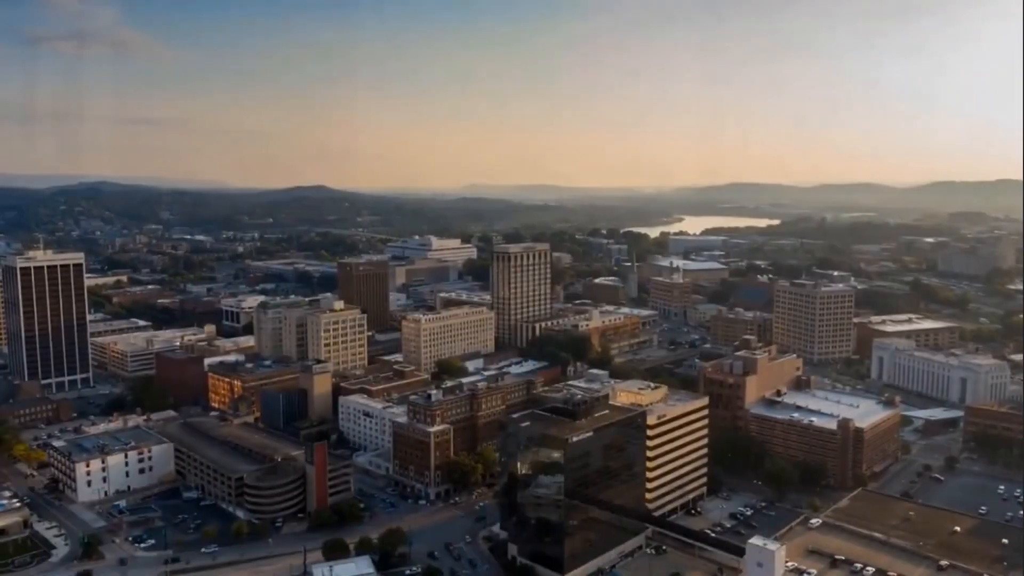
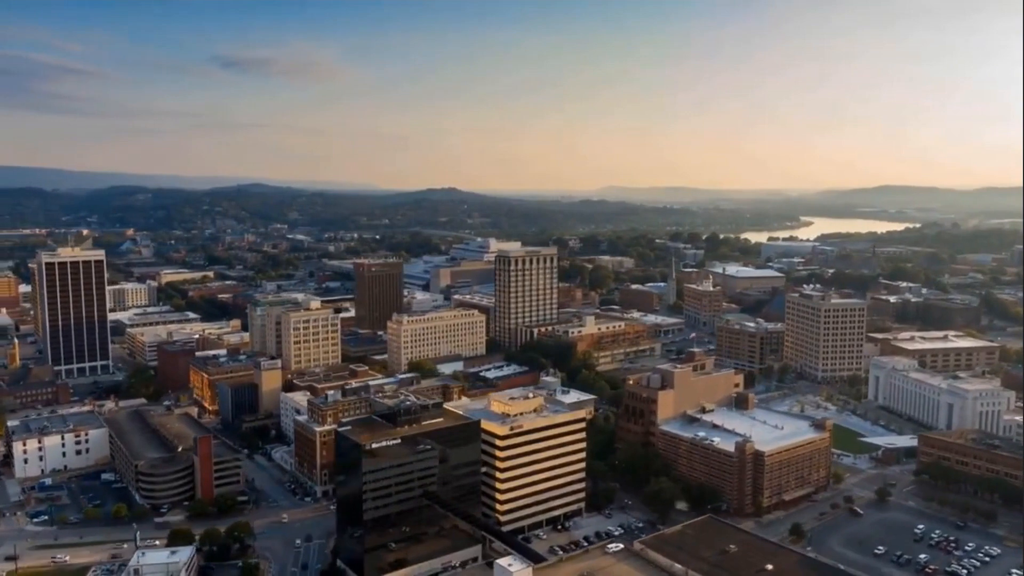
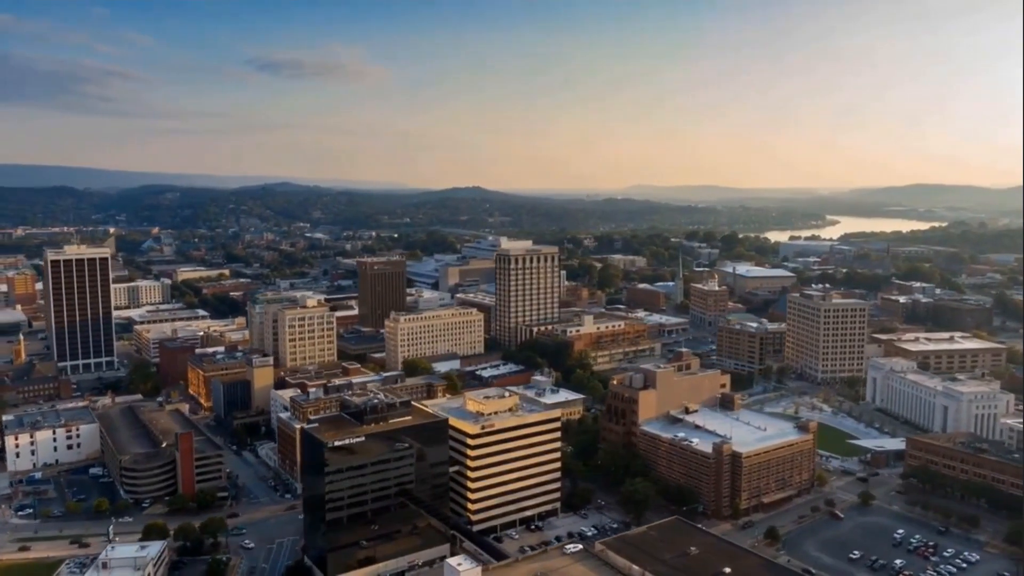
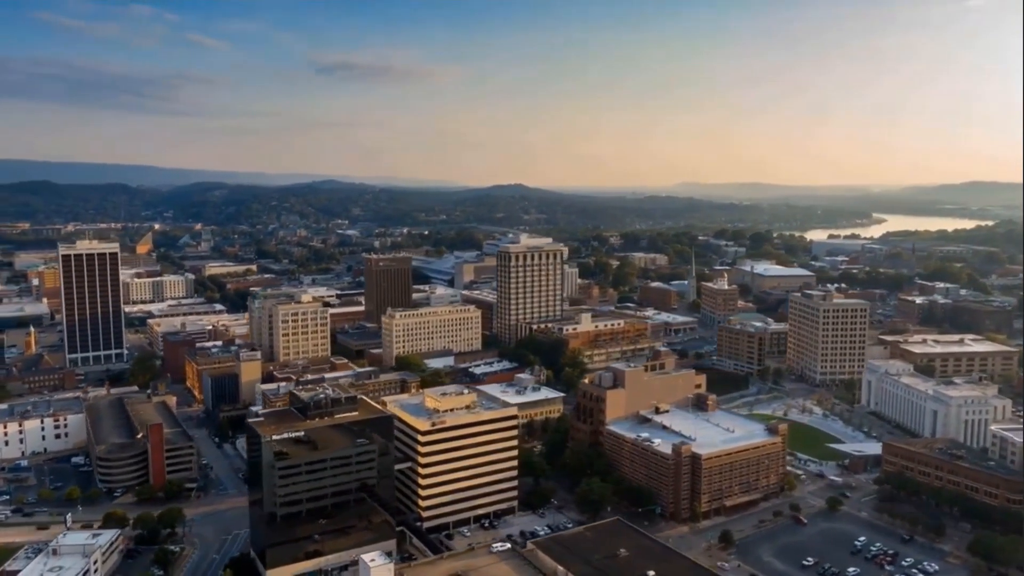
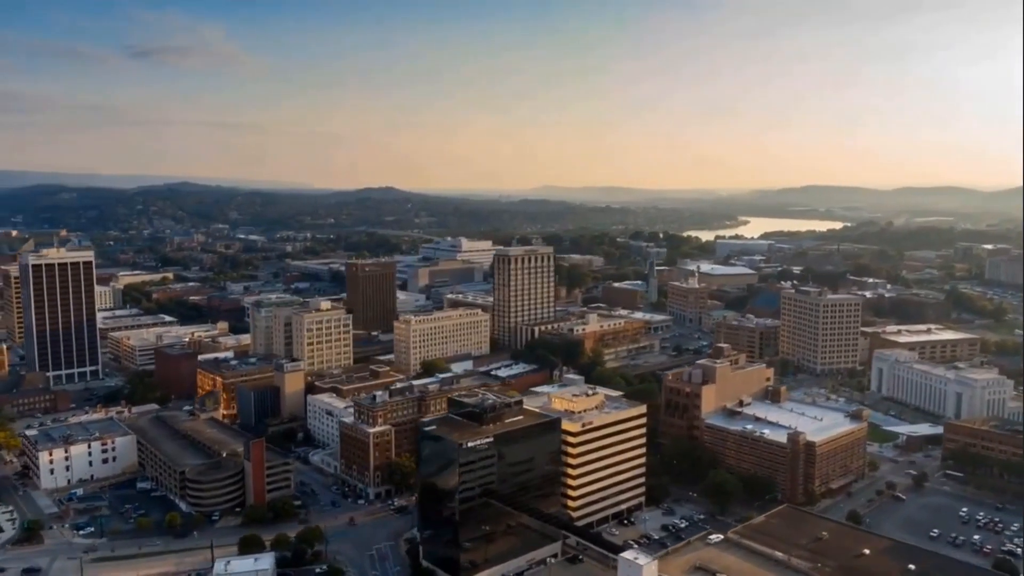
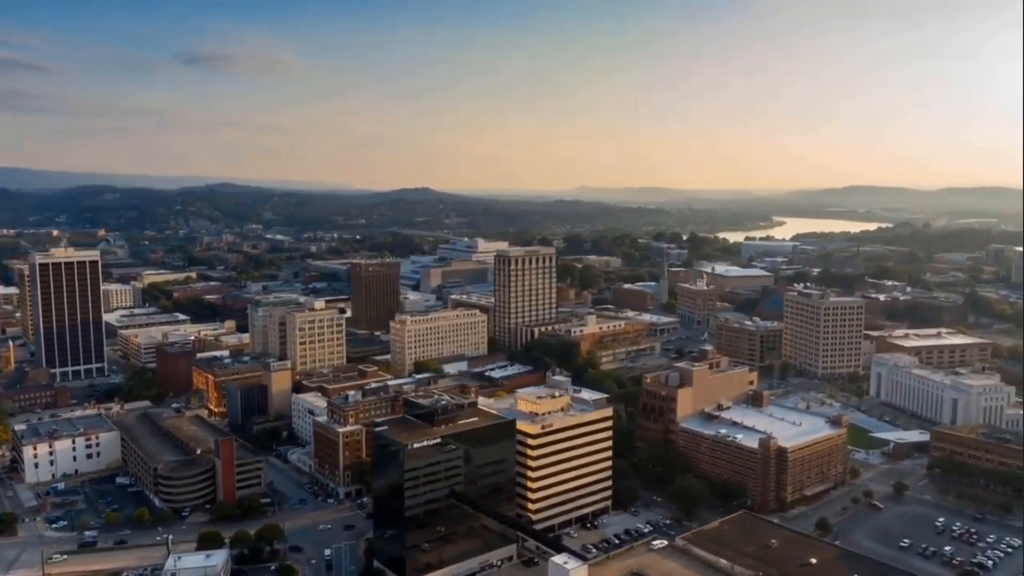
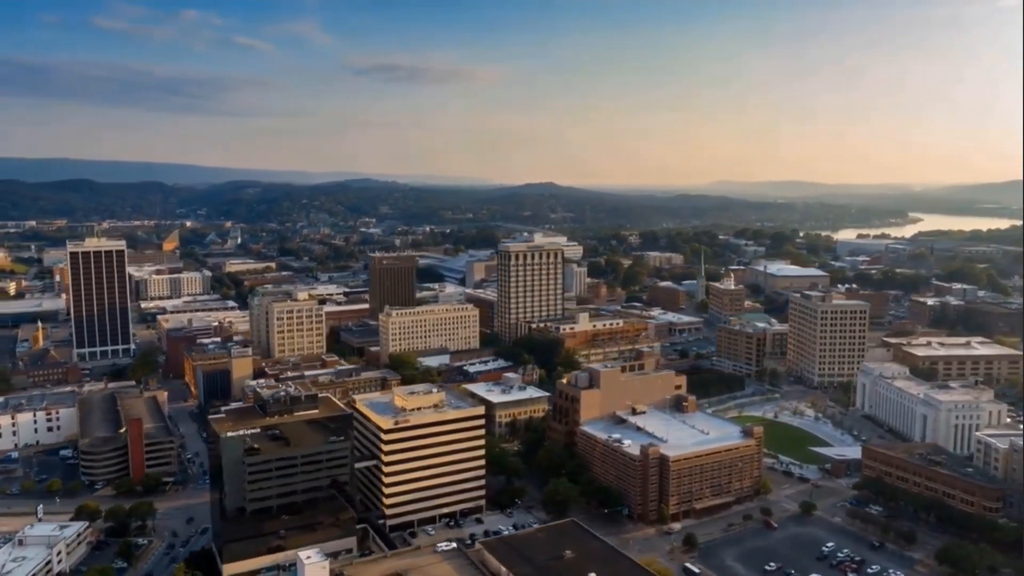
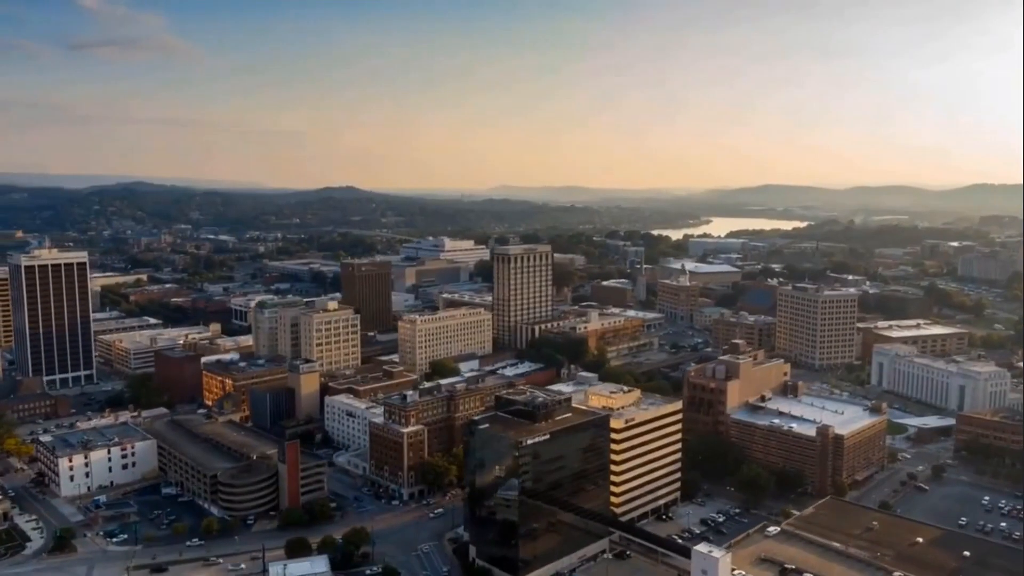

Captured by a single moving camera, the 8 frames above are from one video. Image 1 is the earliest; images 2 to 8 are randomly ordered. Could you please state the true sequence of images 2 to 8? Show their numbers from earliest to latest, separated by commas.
8, 5, 6, 2, 3, 4, 7
